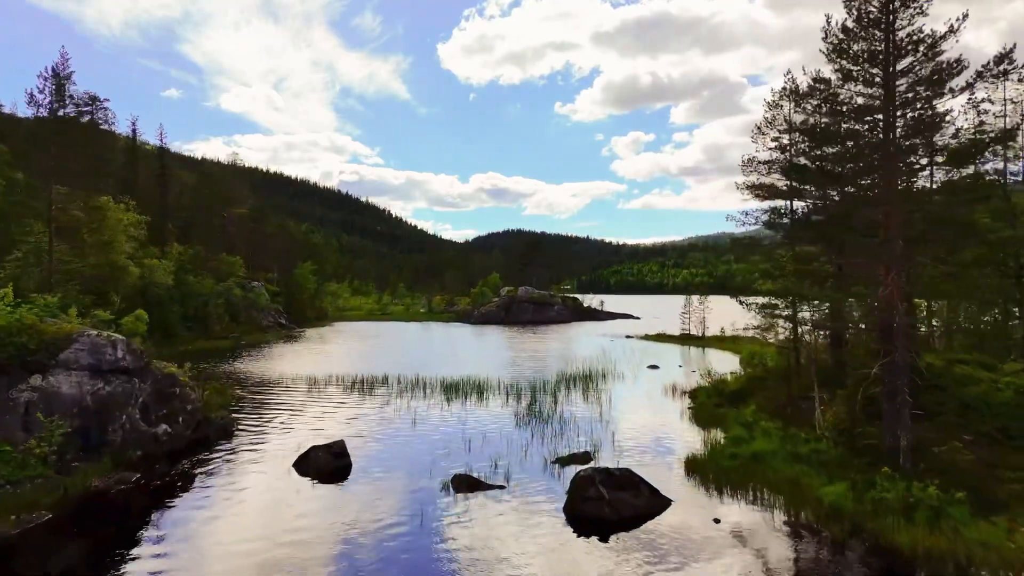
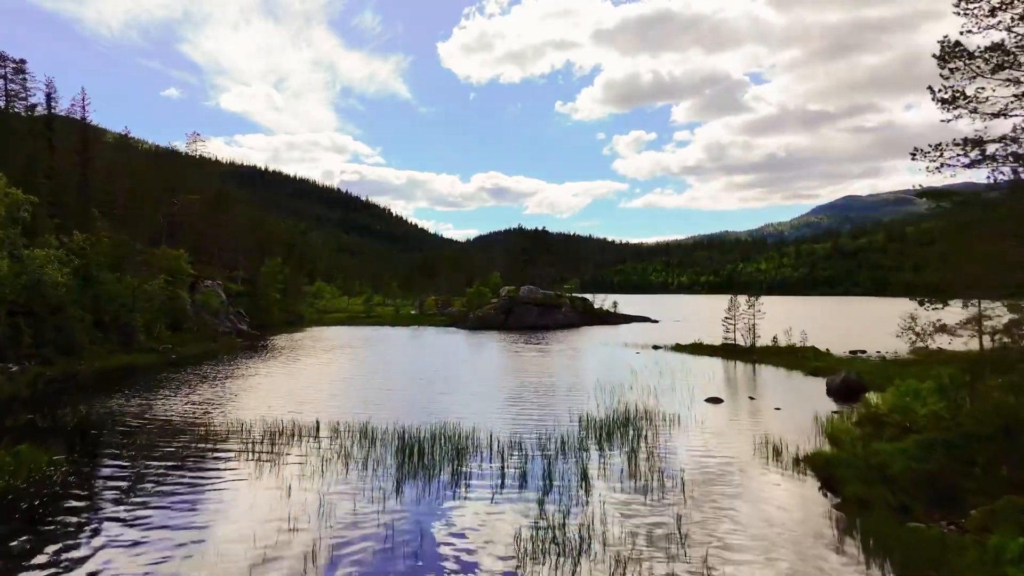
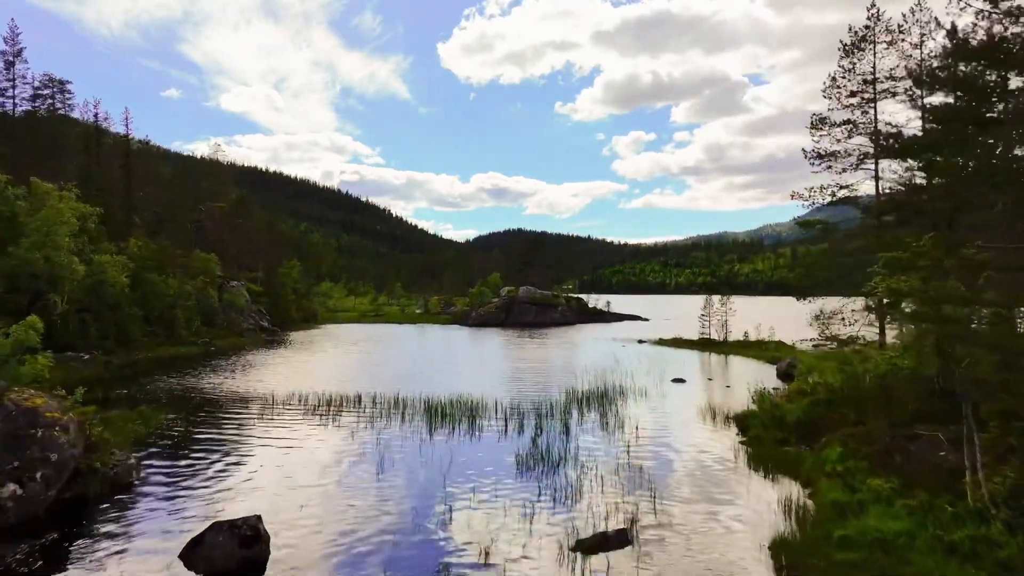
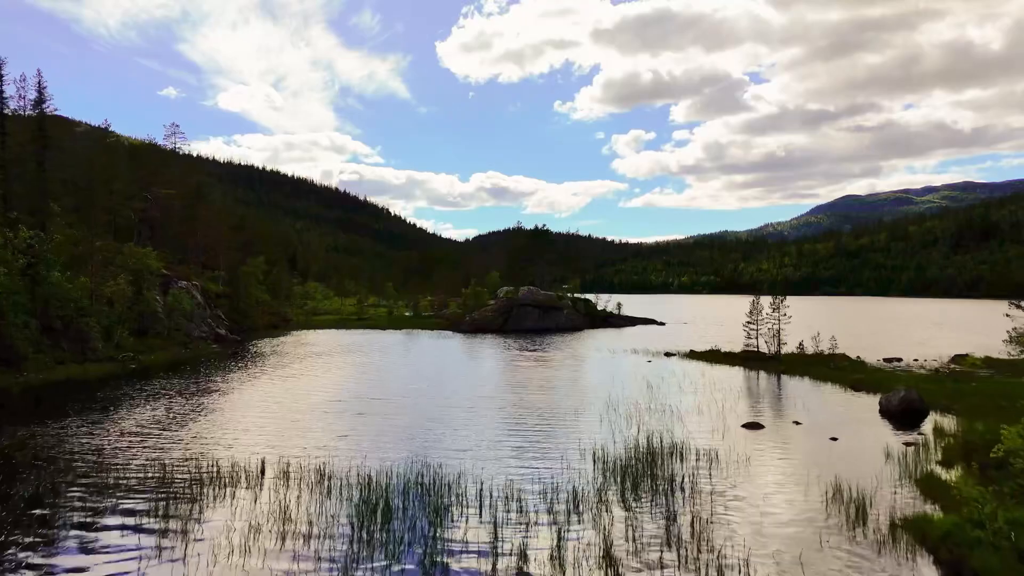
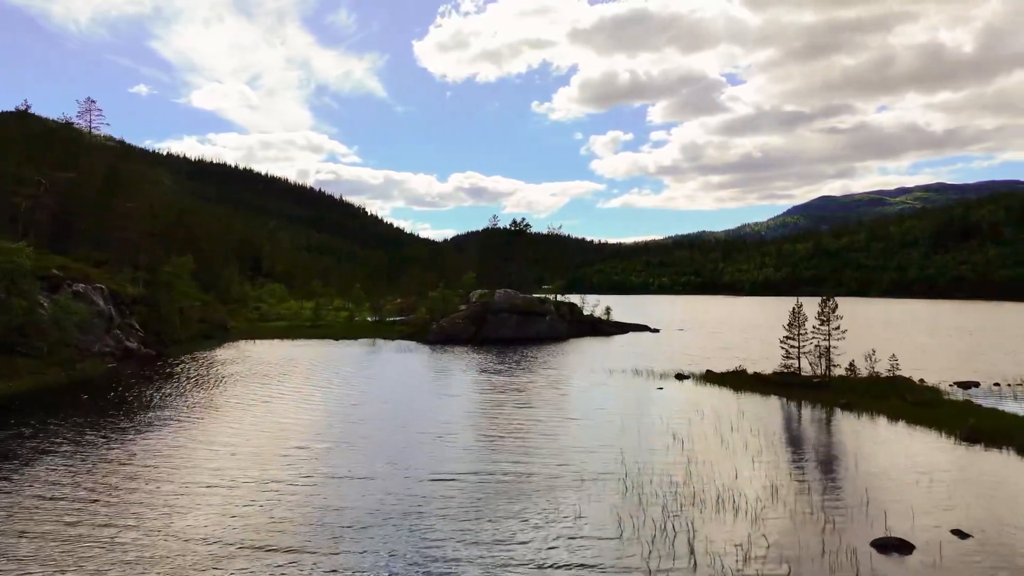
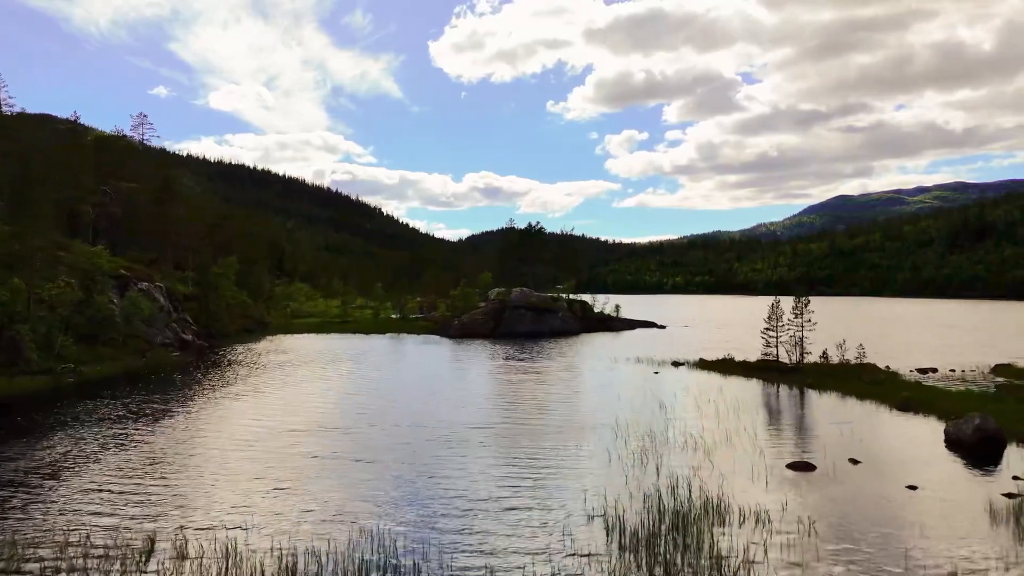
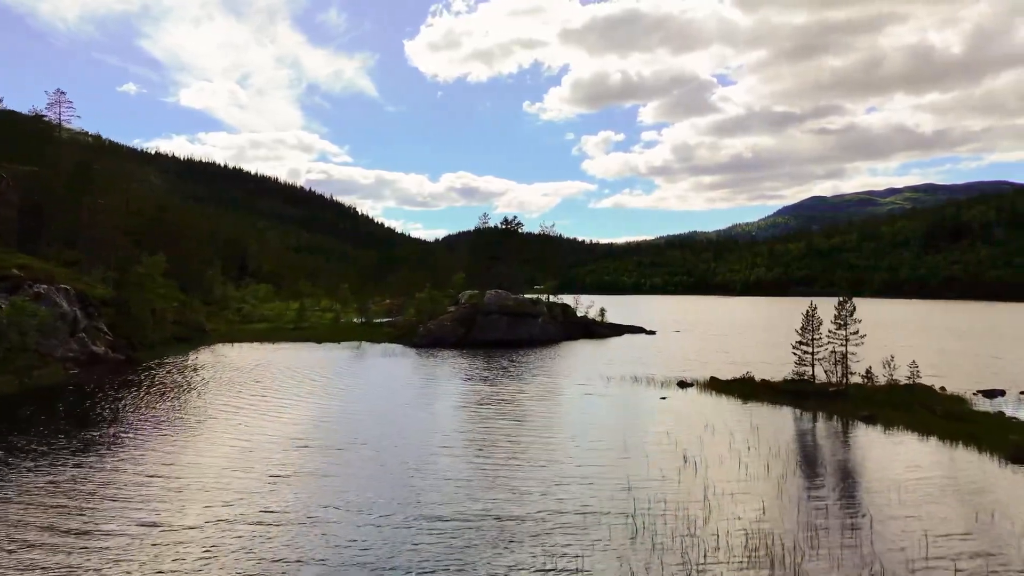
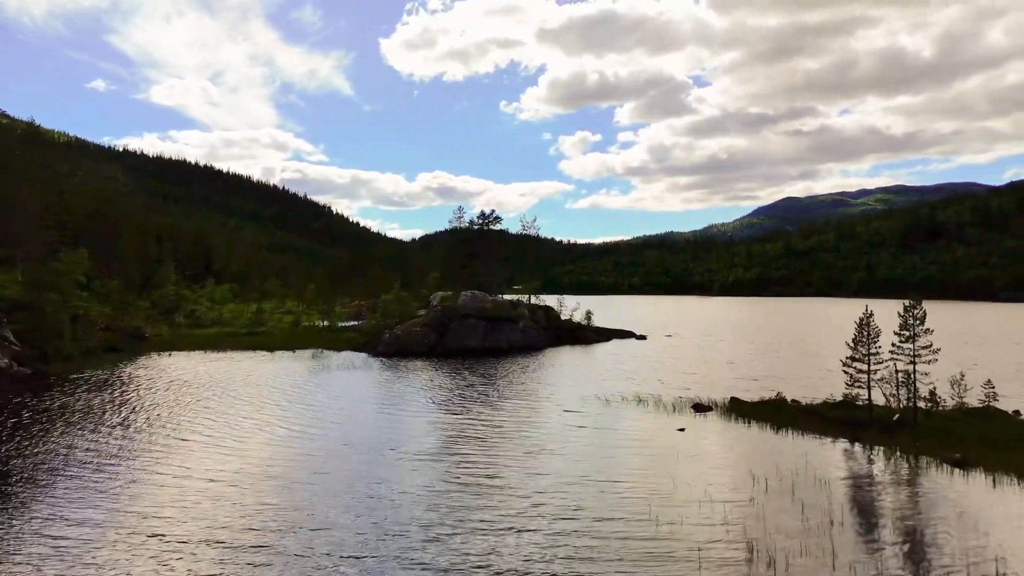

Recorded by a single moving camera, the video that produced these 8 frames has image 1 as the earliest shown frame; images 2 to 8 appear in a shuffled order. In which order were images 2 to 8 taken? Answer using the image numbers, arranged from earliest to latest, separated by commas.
3, 2, 4, 6, 5, 7, 8
